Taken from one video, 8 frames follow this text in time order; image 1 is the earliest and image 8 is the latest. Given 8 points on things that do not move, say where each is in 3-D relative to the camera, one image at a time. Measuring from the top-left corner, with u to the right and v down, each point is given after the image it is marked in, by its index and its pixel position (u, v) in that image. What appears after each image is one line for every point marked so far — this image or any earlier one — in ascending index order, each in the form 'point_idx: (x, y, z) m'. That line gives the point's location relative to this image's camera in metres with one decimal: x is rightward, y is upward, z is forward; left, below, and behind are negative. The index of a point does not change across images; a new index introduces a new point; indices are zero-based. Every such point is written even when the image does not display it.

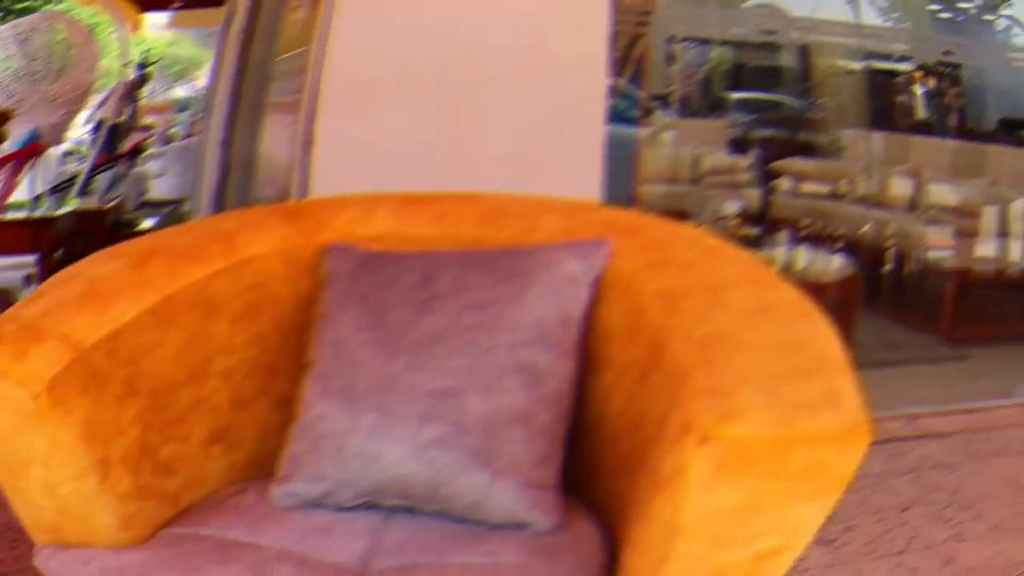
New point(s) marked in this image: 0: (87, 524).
0: (-0.5, -0.3, +0.8) m
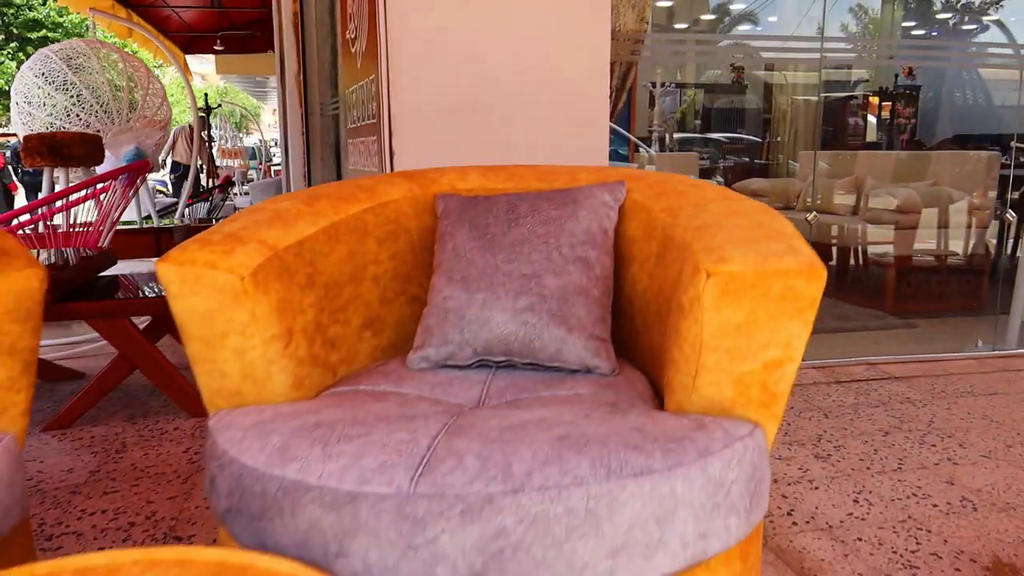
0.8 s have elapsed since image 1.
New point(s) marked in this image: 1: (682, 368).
0: (-0.4, -0.1, +1.1) m
1: (+0.2, -0.1, +1.0) m
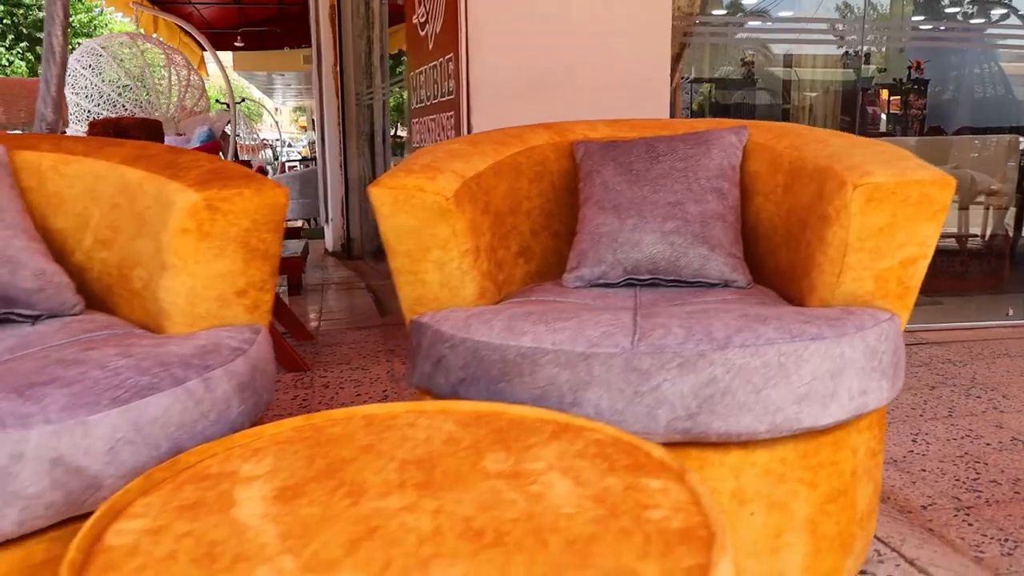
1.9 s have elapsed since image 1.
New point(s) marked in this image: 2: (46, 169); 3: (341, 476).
0: (-0.1, 0.0, +1.3) m
1: (+0.5, 0.0, +1.2) m
2: (-0.8, +0.2, +1.3) m
3: (-0.2, -0.2, +0.8) m
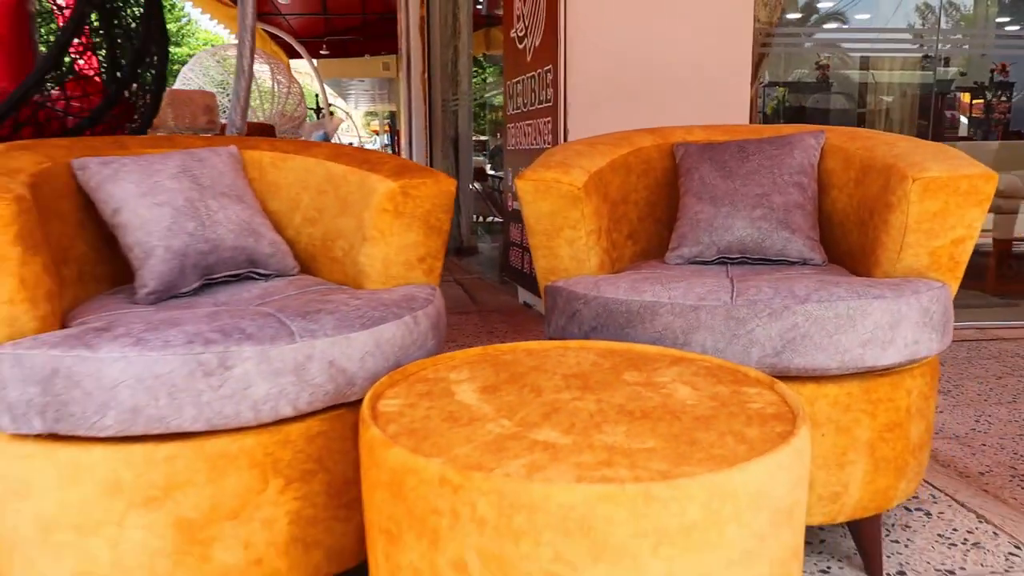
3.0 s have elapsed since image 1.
0: (+0.2, 0.0, +1.7) m
1: (+0.7, +0.1, +1.5) m
2: (-0.5, +0.3, +1.7) m
3: (0.0, -0.1, +1.2) m
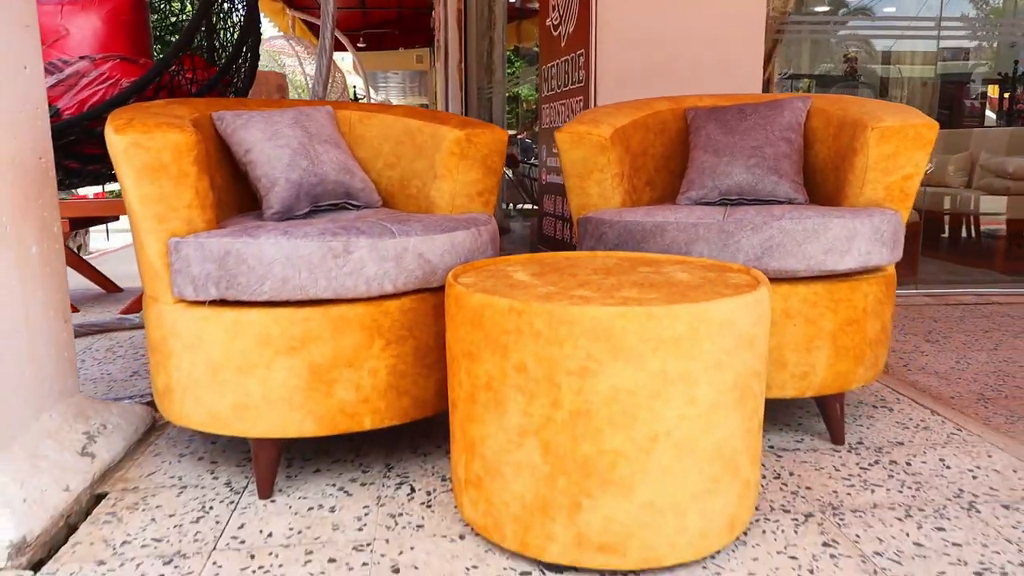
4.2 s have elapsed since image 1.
0: (+0.3, +0.2, +2.1) m
1: (+0.8, +0.3, +1.9) m
2: (-0.4, +0.5, +2.1) m
3: (+0.1, 0.0, +1.6) m
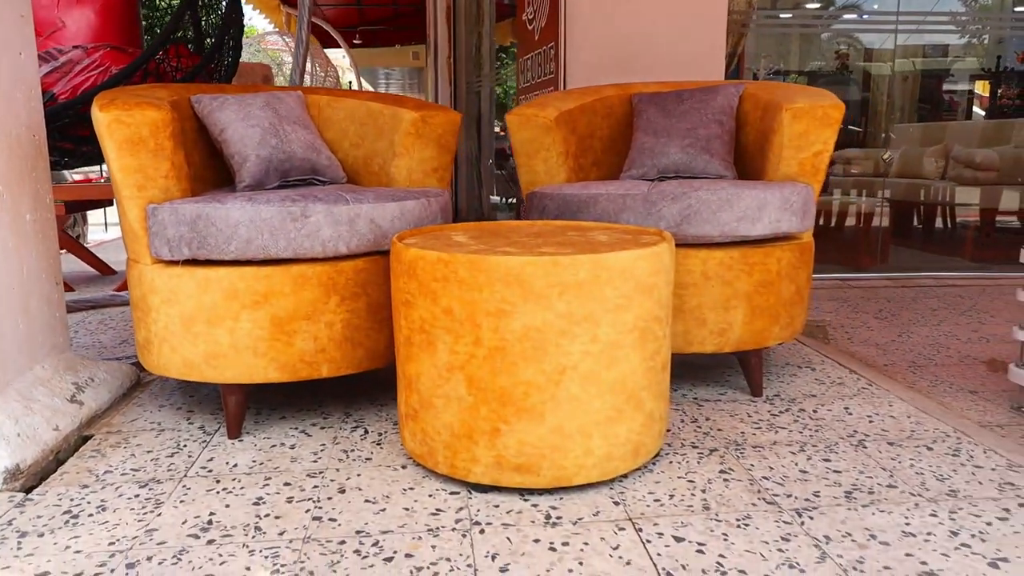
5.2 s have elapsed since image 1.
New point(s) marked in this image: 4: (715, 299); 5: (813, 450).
0: (+0.1, +0.3, +2.3) m
1: (+0.7, +0.3, +2.1) m
2: (-0.6, +0.6, +2.3) m
3: (0.0, +0.1, +1.8) m
4: (+0.5, 0.0, +1.9) m
5: (+0.7, -0.4, +1.7) m
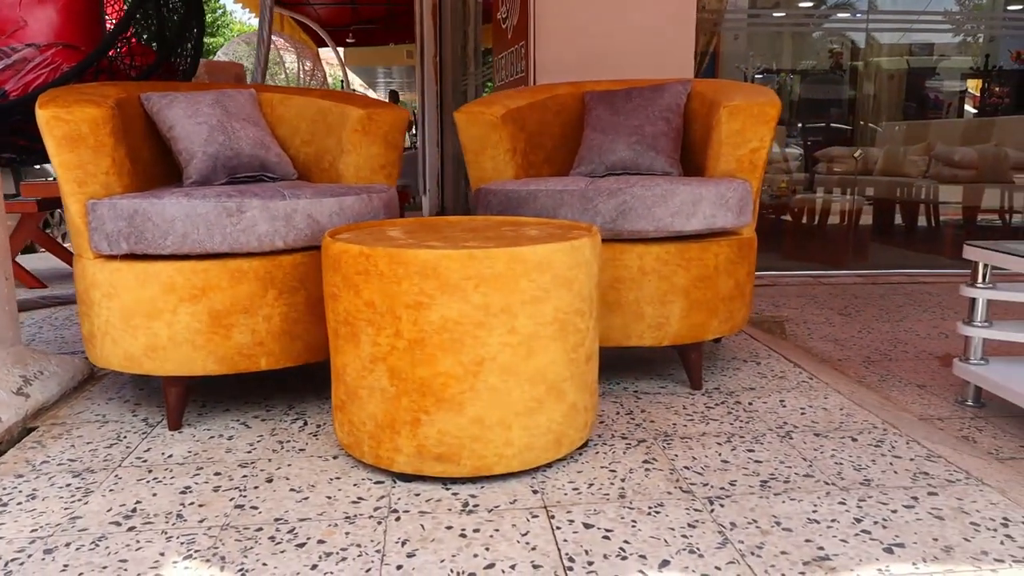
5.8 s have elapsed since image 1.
0: (0.0, +0.3, +2.3) m
1: (+0.5, +0.4, +2.1) m
2: (-0.7, +0.6, +2.4) m
3: (-0.2, +0.1, +1.8) m
4: (+0.4, 0.0, +2.0) m
5: (+0.5, -0.3, +1.7) m
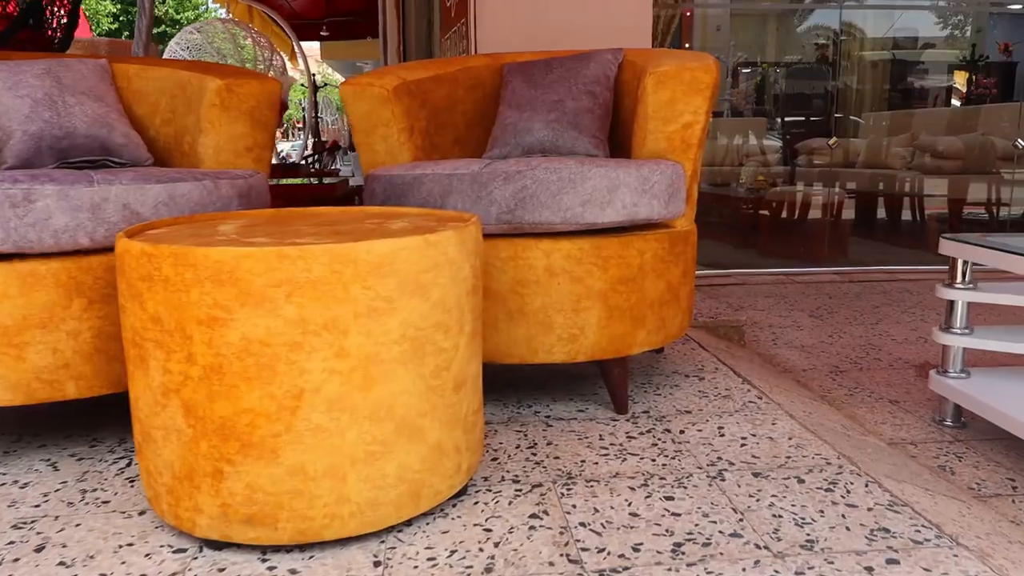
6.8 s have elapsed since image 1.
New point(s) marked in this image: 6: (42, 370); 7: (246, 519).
0: (-0.3, +0.3, +1.9) m
1: (+0.3, +0.4, +1.7) m
2: (-1.0, +0.6, +2.0) m
3: (-0.4, +0.1, +1.5) m
4: (+0.1, 0.0, +1.6) m
5: (+0.3, -0.4, +1.4) m
6: (-0.9, -0.2, +1.4) m
7: (-0.4, -0.3, +1.1) m
